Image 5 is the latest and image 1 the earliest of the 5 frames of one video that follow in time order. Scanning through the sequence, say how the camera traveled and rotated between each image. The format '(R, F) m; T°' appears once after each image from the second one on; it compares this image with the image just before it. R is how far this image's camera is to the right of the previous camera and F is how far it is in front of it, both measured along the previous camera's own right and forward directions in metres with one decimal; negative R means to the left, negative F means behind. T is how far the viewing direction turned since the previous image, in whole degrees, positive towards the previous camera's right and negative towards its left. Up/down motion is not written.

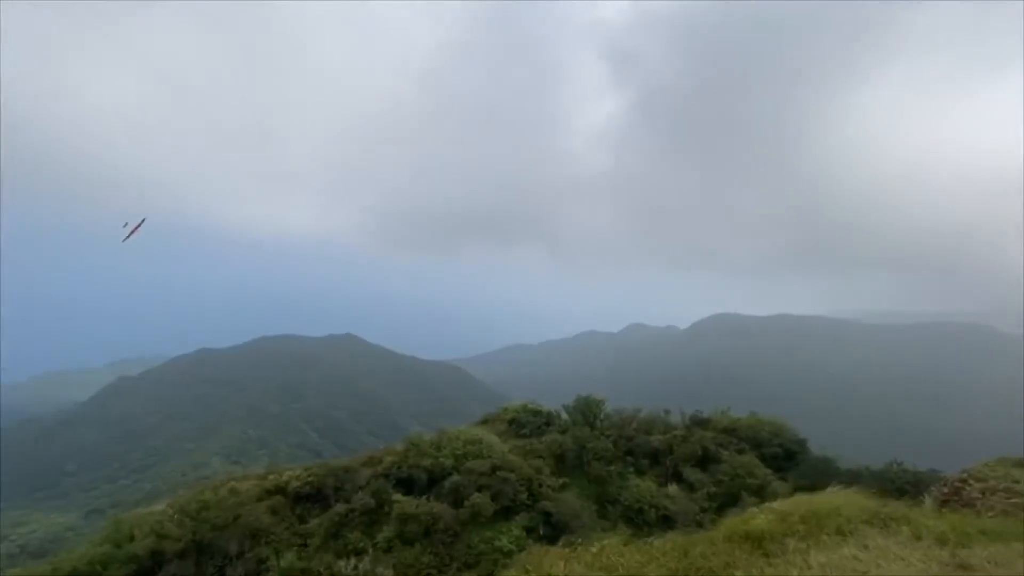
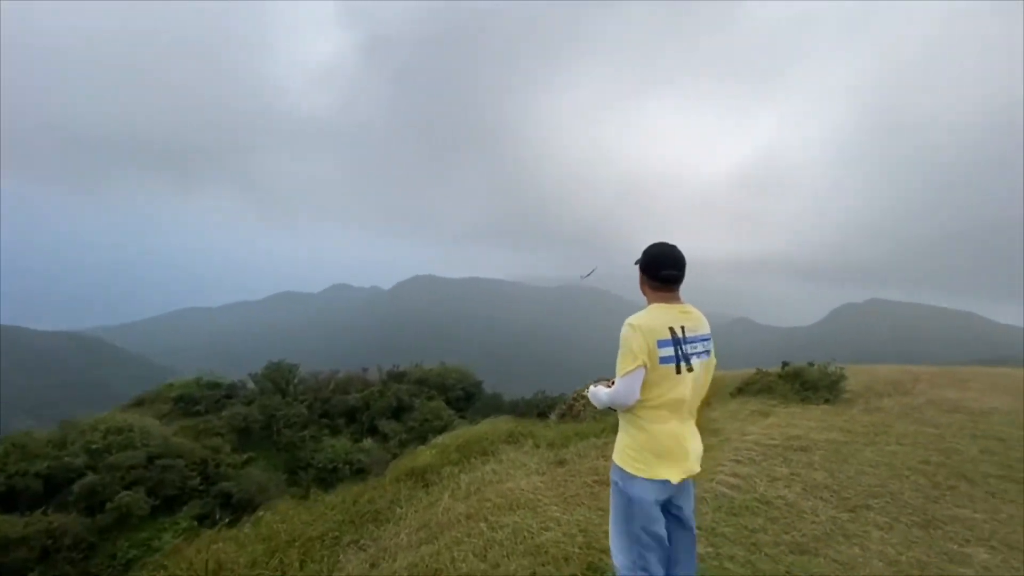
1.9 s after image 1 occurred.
(+0.5, +0.1) m; +34°
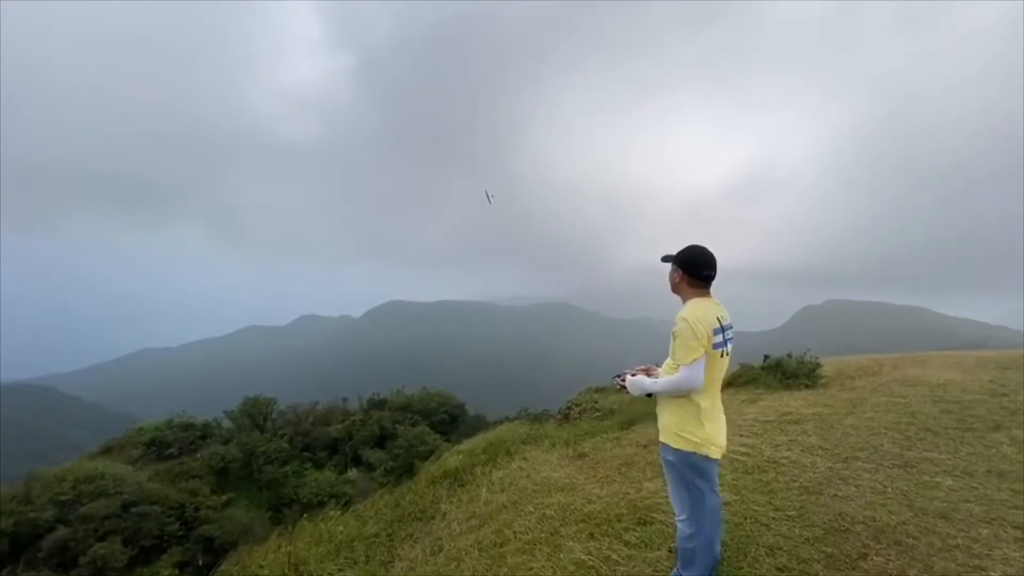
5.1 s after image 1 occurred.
(-0.8, -0.8) m; +3°
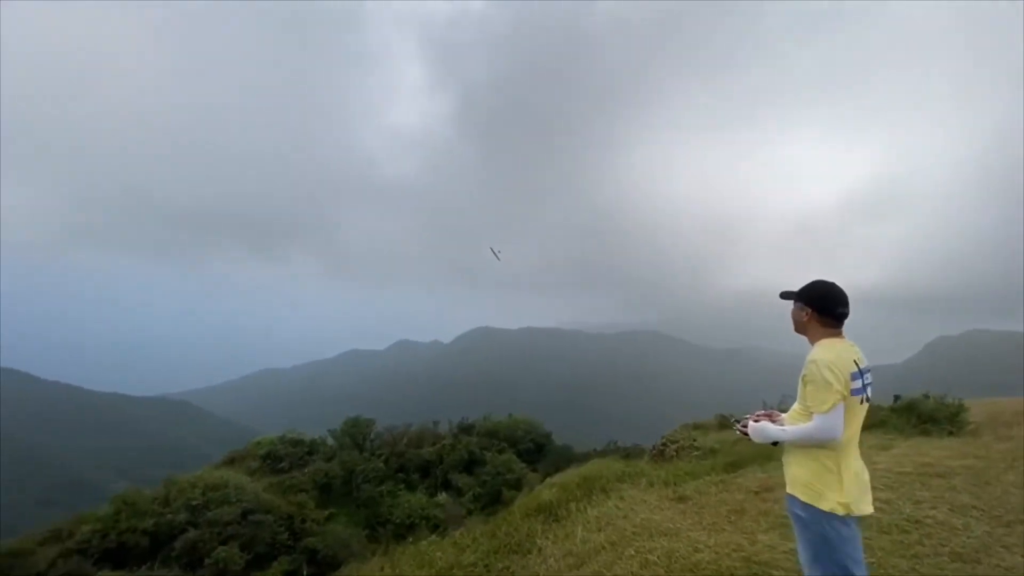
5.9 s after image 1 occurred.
(-0.1, -0.1) m; -10°
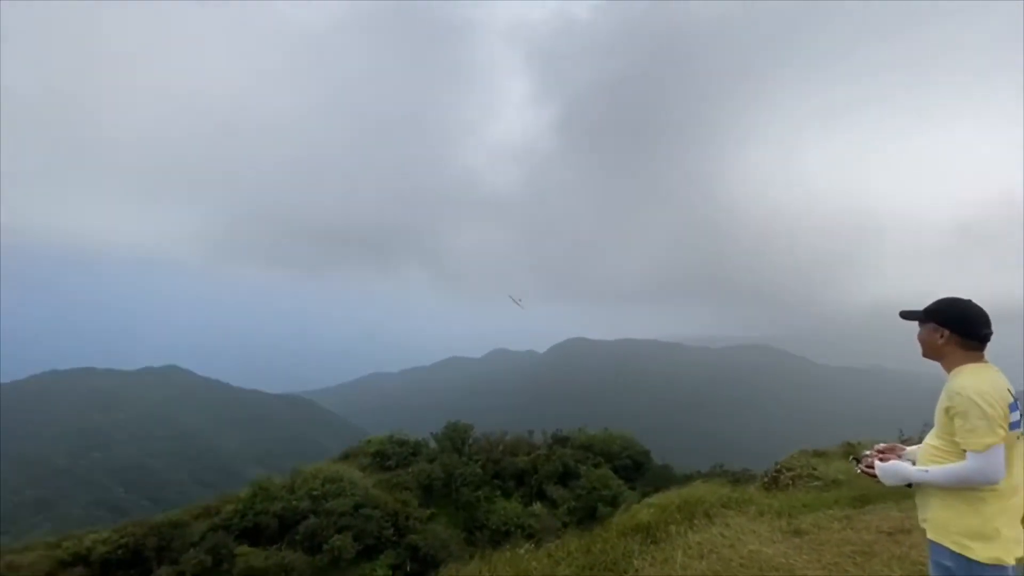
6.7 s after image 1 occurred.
(0.0, -0.1) m; -11°
